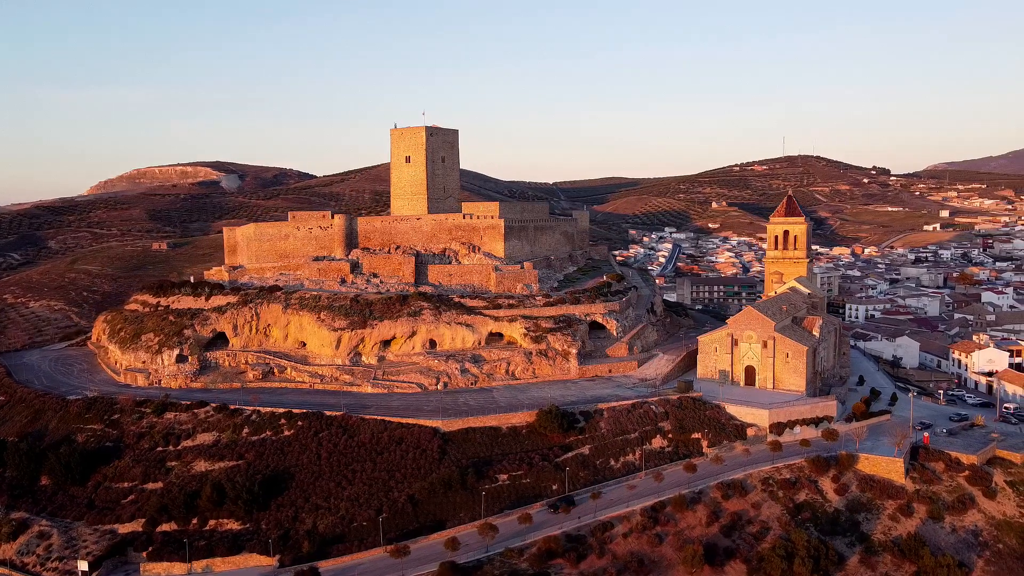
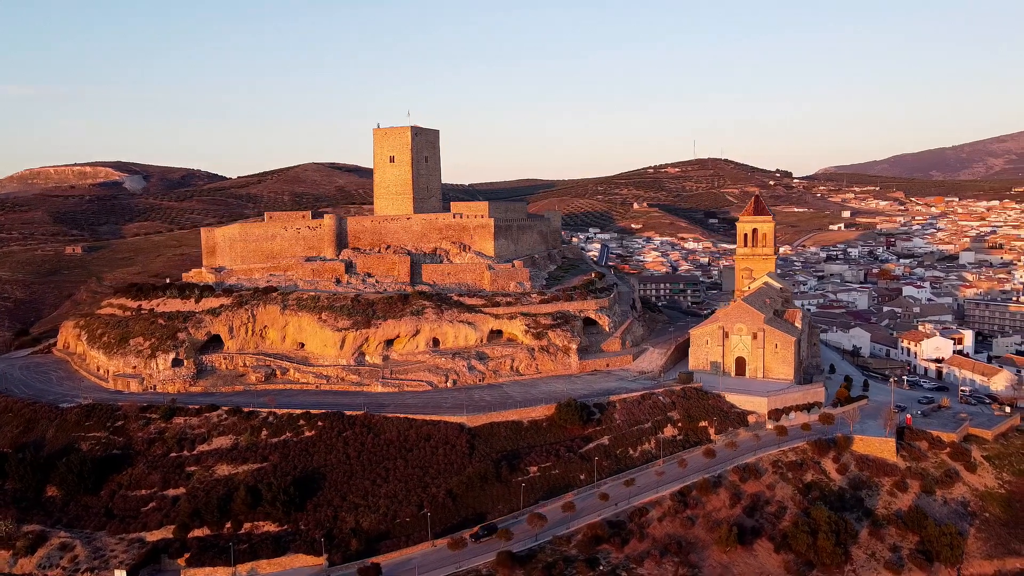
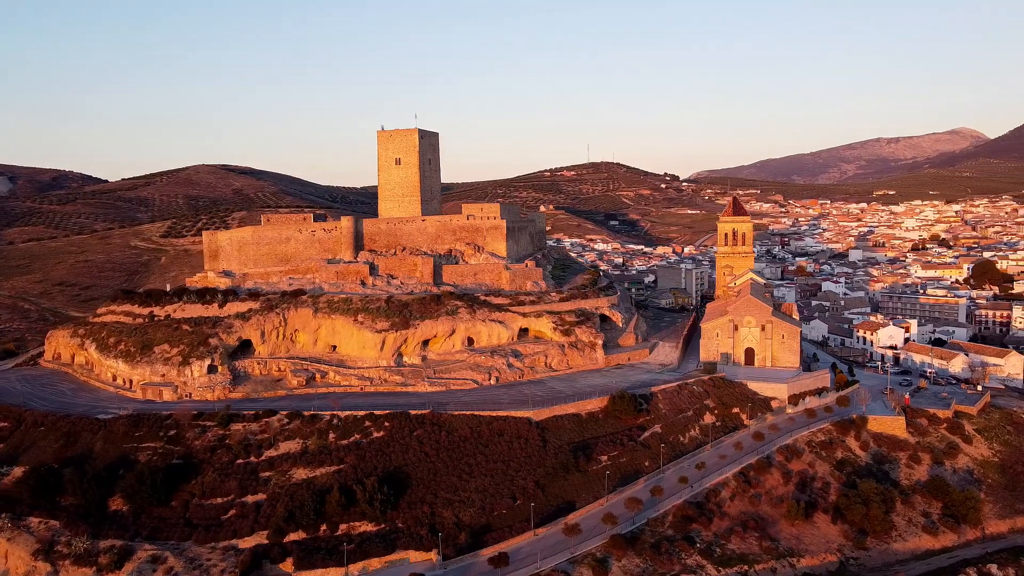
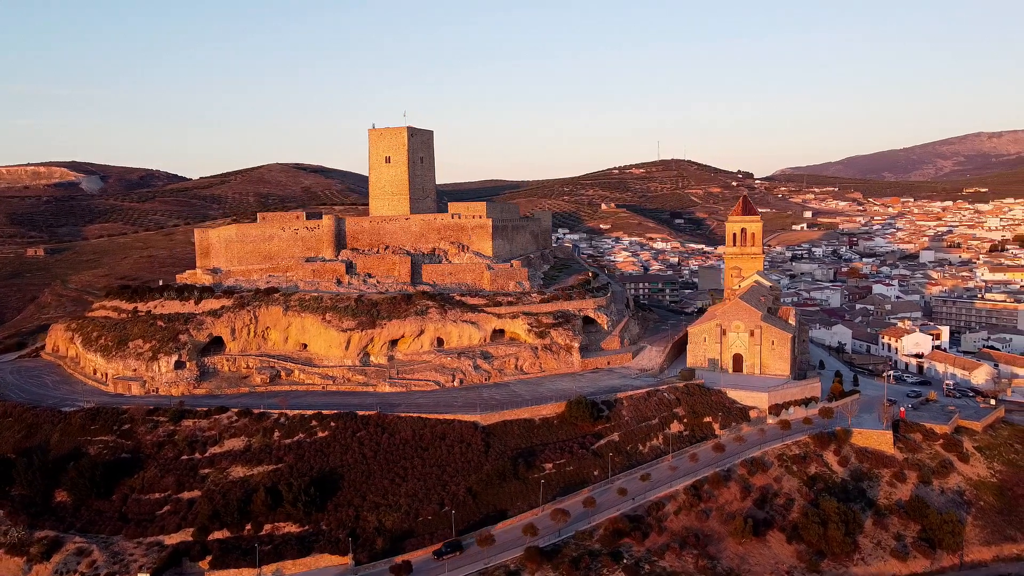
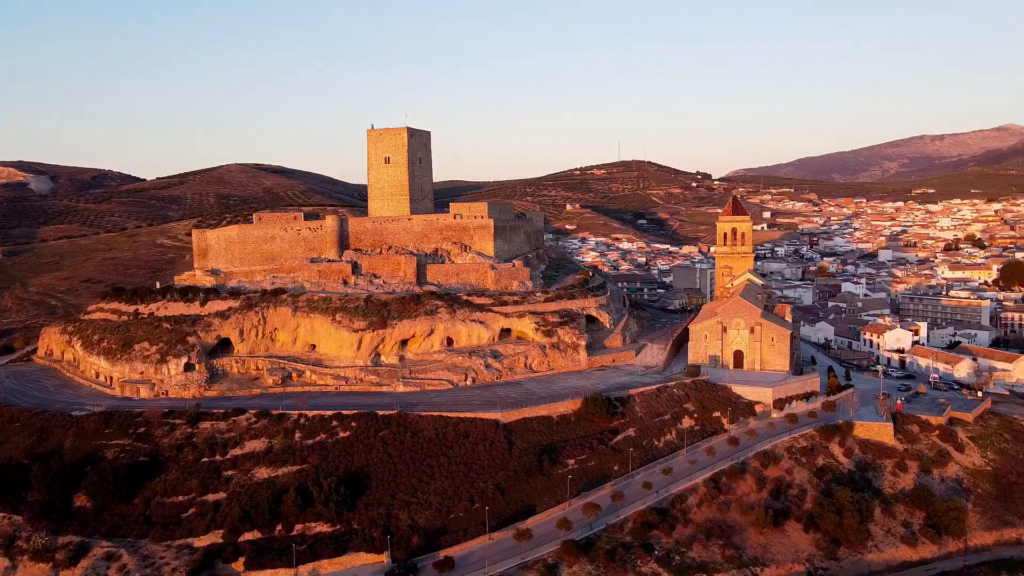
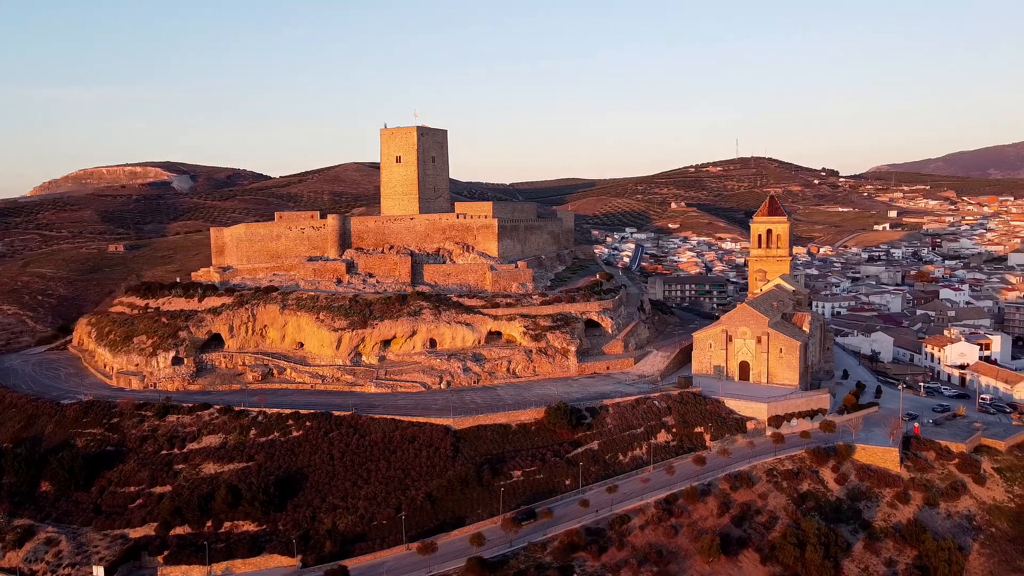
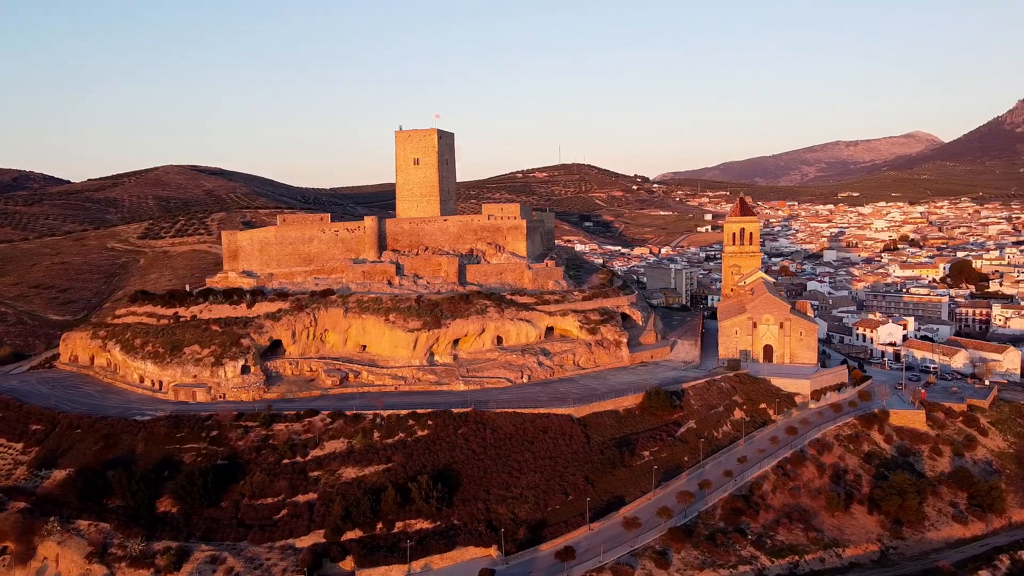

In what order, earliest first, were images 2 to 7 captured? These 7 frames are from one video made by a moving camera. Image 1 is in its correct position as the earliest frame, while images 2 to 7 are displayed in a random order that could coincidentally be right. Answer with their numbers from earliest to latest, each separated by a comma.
6, 2, 4, 5, 3, 7
